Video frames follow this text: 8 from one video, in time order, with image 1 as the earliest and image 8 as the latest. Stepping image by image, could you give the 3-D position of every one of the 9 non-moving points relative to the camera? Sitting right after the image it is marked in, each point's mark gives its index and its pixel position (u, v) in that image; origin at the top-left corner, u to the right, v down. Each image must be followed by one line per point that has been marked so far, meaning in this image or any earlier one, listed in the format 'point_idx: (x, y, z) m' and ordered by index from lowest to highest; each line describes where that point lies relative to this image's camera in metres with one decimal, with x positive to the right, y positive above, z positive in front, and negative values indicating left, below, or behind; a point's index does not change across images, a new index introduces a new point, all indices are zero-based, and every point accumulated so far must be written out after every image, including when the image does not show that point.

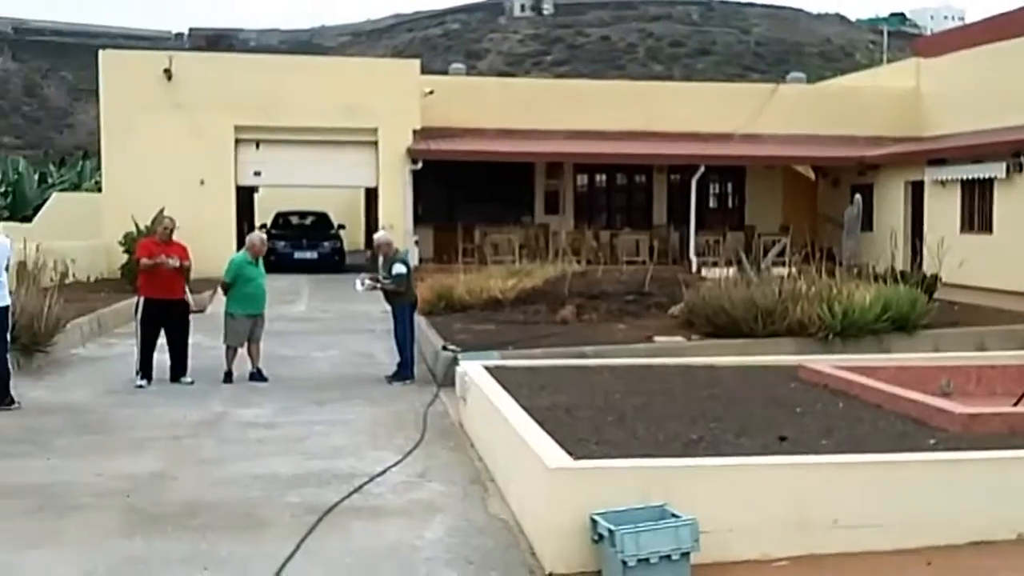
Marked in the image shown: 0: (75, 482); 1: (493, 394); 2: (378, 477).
0: (-3.0, -1.3, +8.7) m
1: (-0.2, -0.8, +9.3) m
2: (-1.0, -1.3, +9.1) m
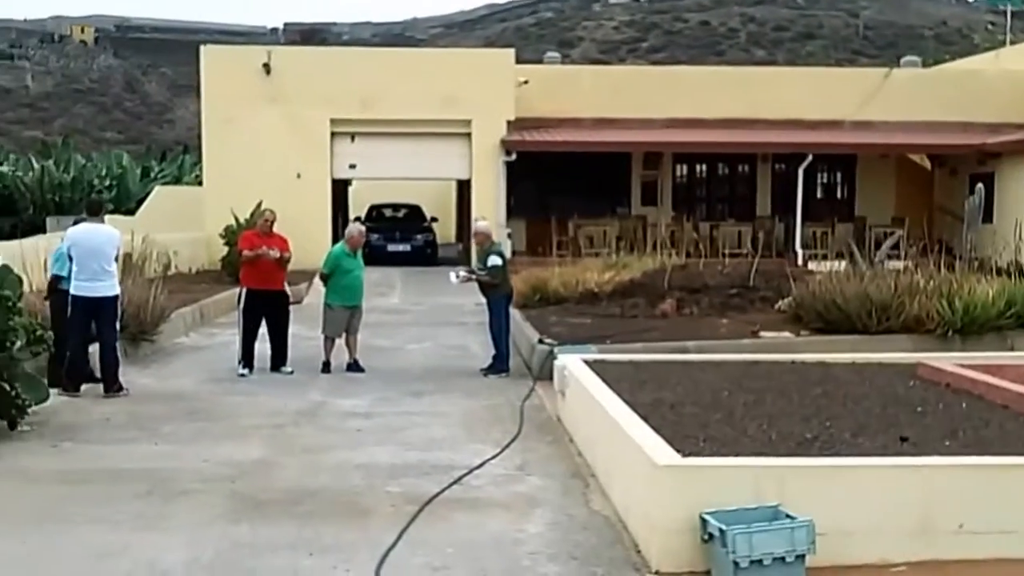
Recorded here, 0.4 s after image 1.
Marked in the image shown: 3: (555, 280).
0: (-2.3, -1.2, +8.7) m
1: (+0.6, -0.7, +9.1) m
2: (-0.2, -1.3, +9.0) m
3: (+0.6, +0.1, +17.2) m
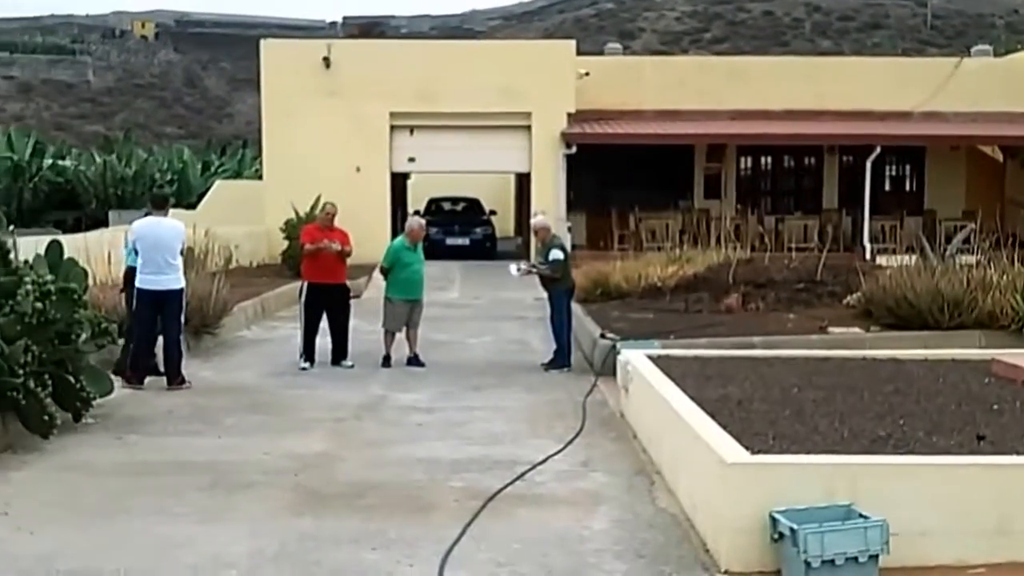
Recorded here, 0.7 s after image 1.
0: (-1.8, -1.2, +8.7) m
1: (+1.0, -0.7, +9.0) m
2: (+0.2, -1.3, +9.0) m
3: (+1.4, +0.2, +17.1) m
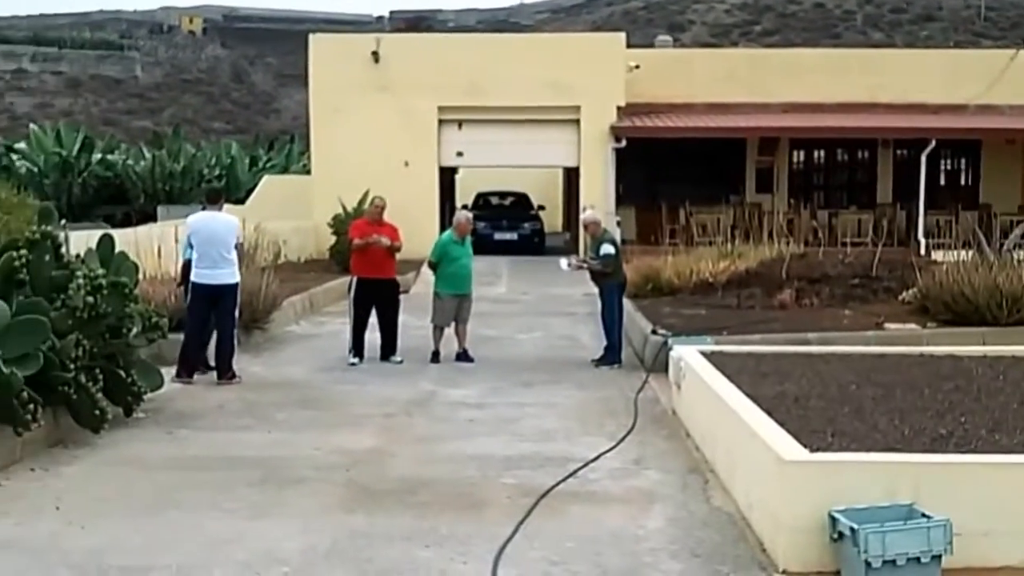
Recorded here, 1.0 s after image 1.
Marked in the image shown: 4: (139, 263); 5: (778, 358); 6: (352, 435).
0: (-1.5, -1.1, +8.7) m
1: (+1.4, -0.6, +8.9) m
2: (+0.6, -1.2, +8.8) m
3: (+2.1, +0.2, +16.9) m
4: (-4.5, +0.3, +15.4) m
5: (+2.1, -0.5, +10.0) m
6: (-1.2, -1.1, +9.4) m
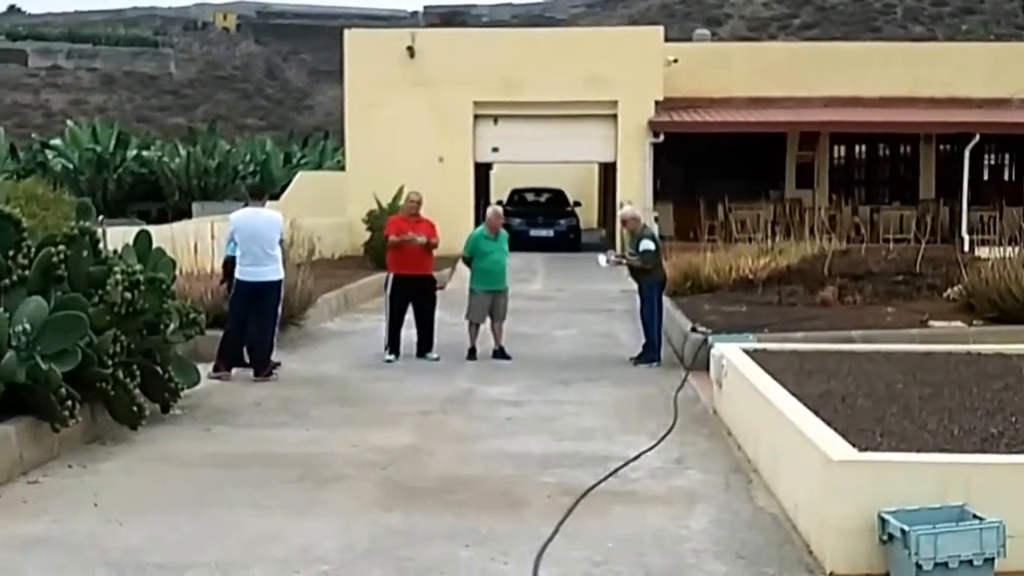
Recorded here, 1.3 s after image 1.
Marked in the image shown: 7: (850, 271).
0: (-1.2, -1.1, +8.6) m
1: (+1.7, -0.6, +8.7) m
2: (+0.8, -1.2, +8.7) m
3: (+2.6, +0.3, +16.7) m
4: (-4.1, +0.4, +15.3) m
5: (+2.4, -0.5, +9.8) m
6: (-0.9, -1.1, +9.3) m
7: (+4.3, +0.2, +16.2) m
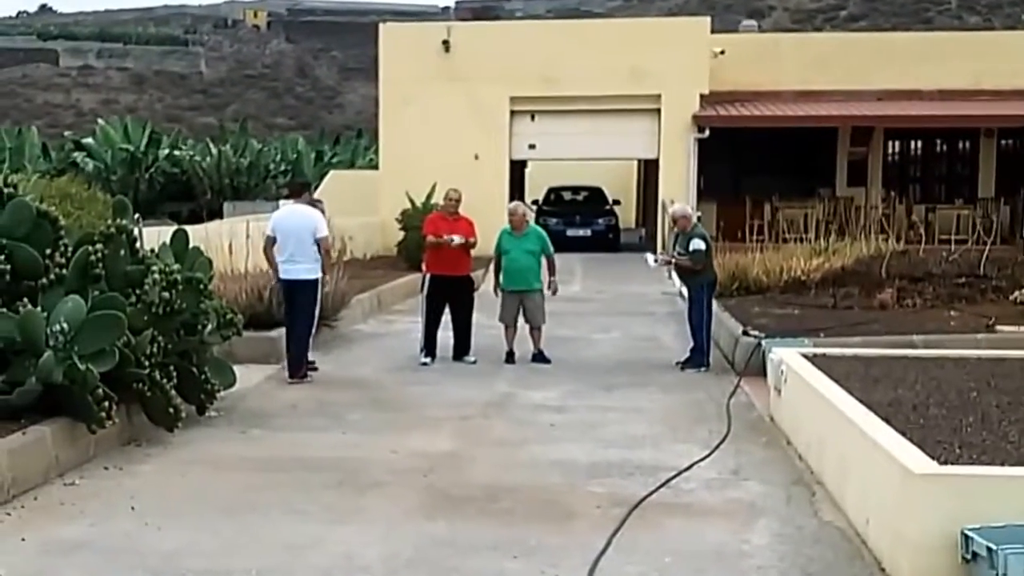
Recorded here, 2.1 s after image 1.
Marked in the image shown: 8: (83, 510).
0: (-0.9, -1.1, +8.2) m
1: (+2.0, -0.6, +8.2) m
2: (+1.2, -1.2, +8.3) m
3: (+3.1, +0.3, +16.2) m
4: (-3.6, +0.4, +15.0) m
5: (+2.7, -0.5, +9.3) m
6: (-0.6, -1.1, +8.9) m
7: (+4.8, +0.2, +15.7) m
8: (-2.2, -1.2, +6.5) m
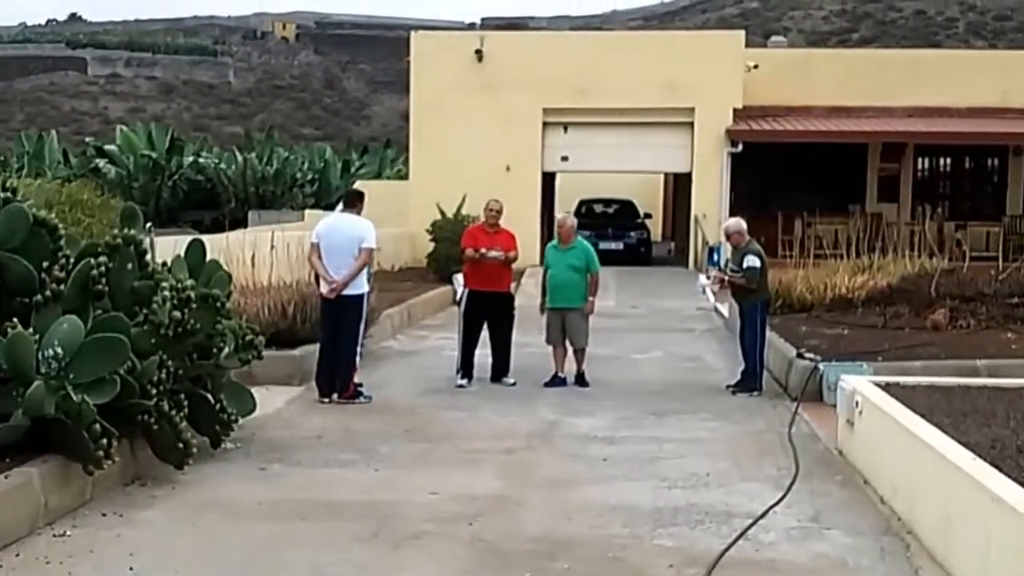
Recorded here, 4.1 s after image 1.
0: (-0.6, -1.2, +7.4) m
1: (+2.3, -0.8, +7.4) m
2: (+1.4, -1.3, +7.5) m
3: (+3.5, 0.0, +15.4) m
4: (-3.2, +0.2, +14.3) m
5: (+3.0, -0.7, +8.5) m
6: (-0.3, -1.2, +8.1) m
7: (+5.2, 0.0, +14.8) m
8: (-2.0, -1.3, +5.7) m
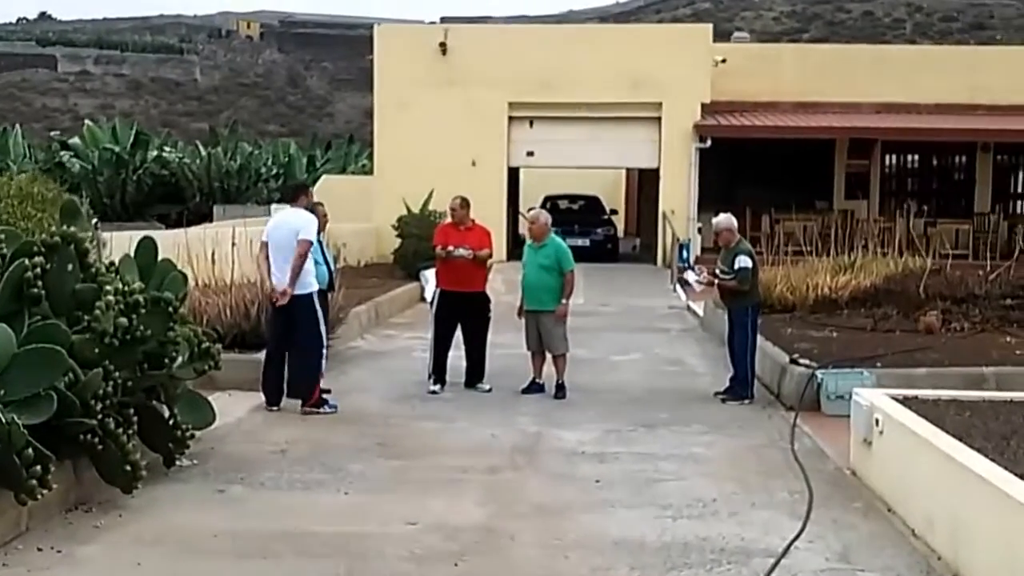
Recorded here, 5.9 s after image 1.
0: (-0.7, -1.3, +6.7) m
1: (+2.2, -0.8, +6.8) m
2: (+1.4, -1.4, +6.8) m
3: (+3.2, 0.0, +14.8) m
4: (-3.4, +0.2, +13.5) m
5: (+2.9, -0.7, +7.8) m
6: (-0.4, -1.2, +7.4) m
7: (+4.9, -0.1, +14.2) m
8: (-2.0, -1.3, +5.0) m
